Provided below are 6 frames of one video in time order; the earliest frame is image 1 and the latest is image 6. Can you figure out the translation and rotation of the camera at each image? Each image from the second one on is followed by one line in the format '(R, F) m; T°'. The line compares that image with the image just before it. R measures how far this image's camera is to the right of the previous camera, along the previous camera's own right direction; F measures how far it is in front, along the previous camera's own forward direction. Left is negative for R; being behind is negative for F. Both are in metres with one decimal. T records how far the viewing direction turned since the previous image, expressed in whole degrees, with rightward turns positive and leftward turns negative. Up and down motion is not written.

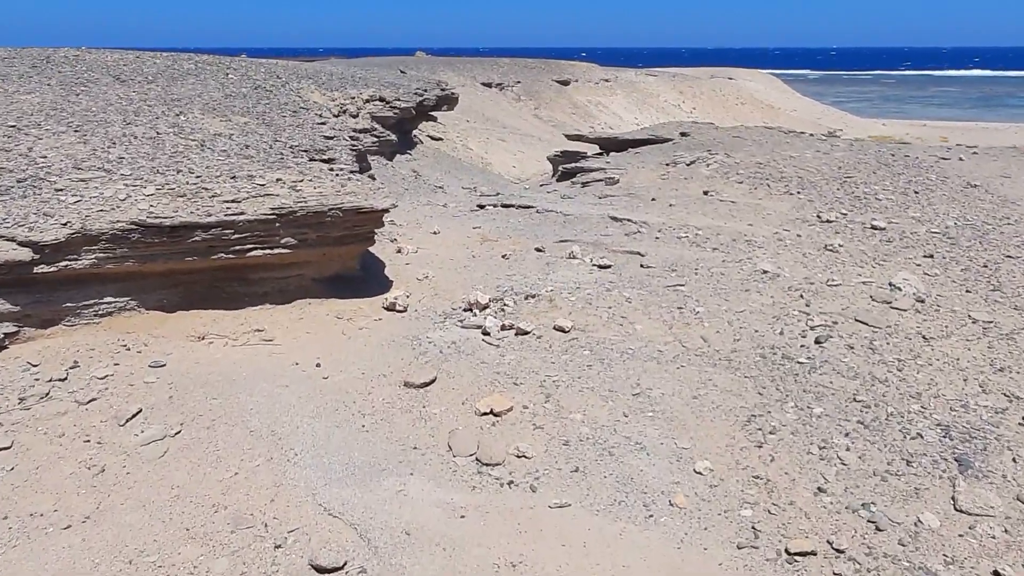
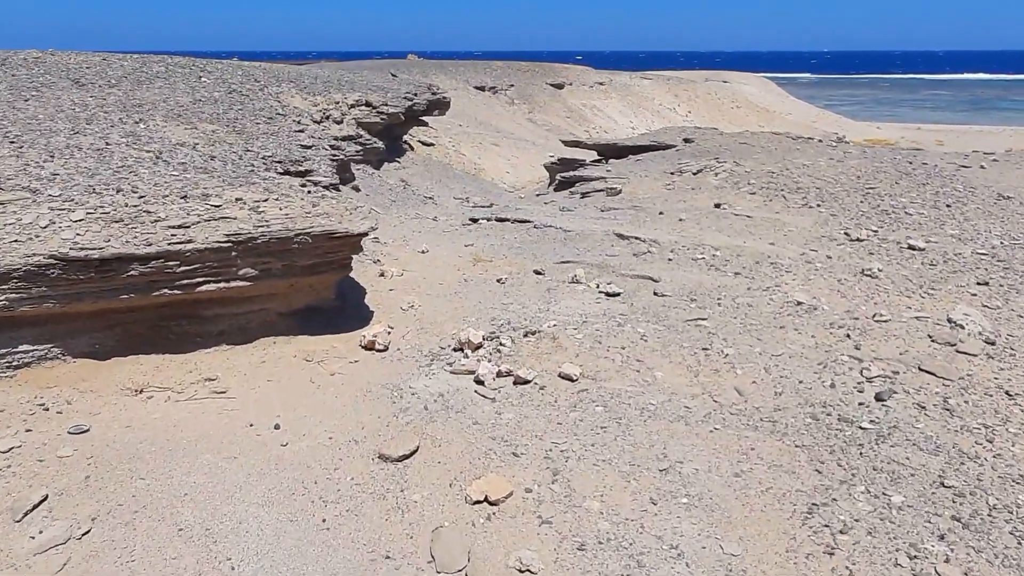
(0.0, +1.0) m; +1°
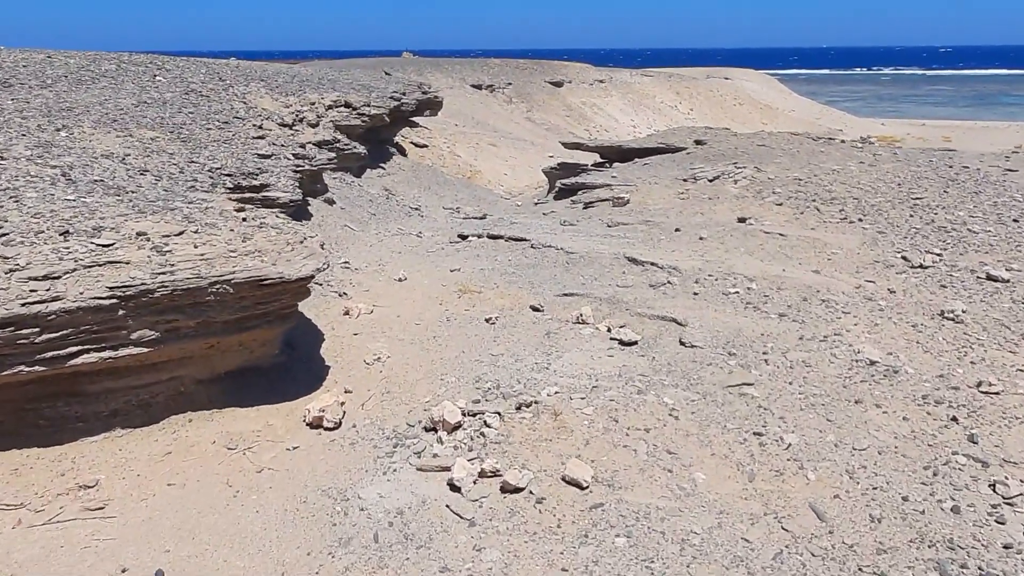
(+0.1, +1.5) m; 0°
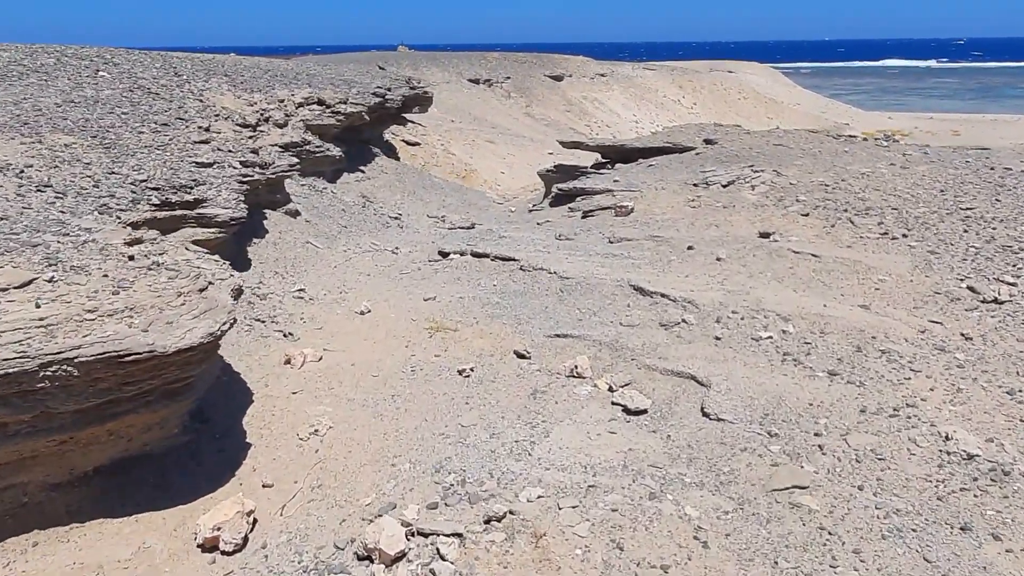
(+0.2, +1.4) m; 0°
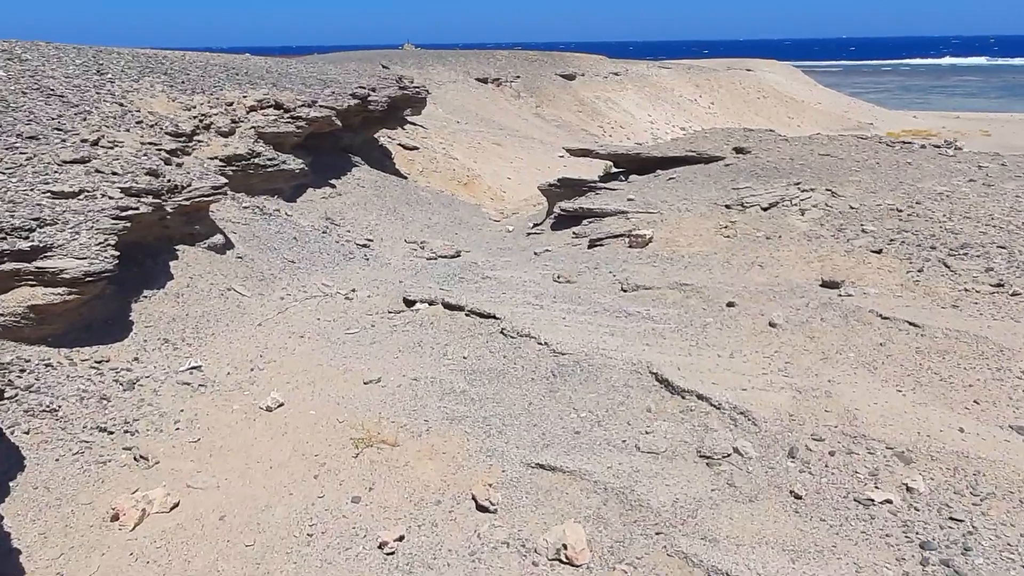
(+0.3, +2.2) m; -1°
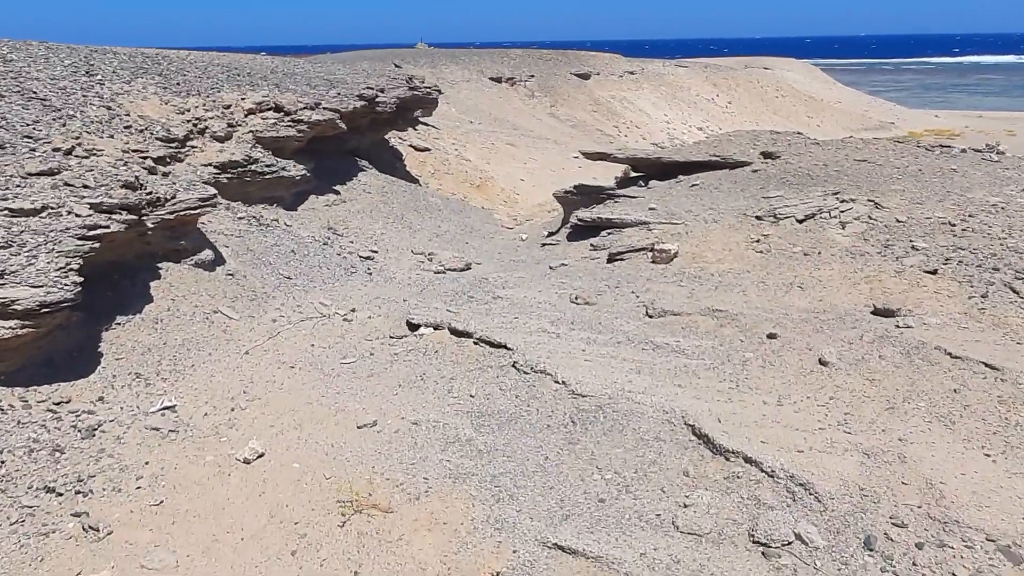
(0.0, +0.7) m; -1°
